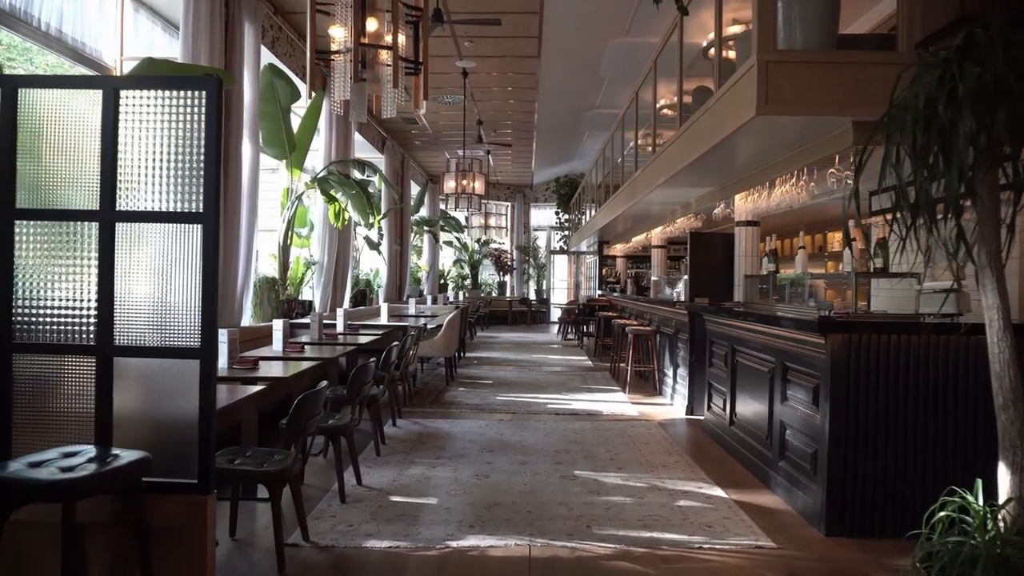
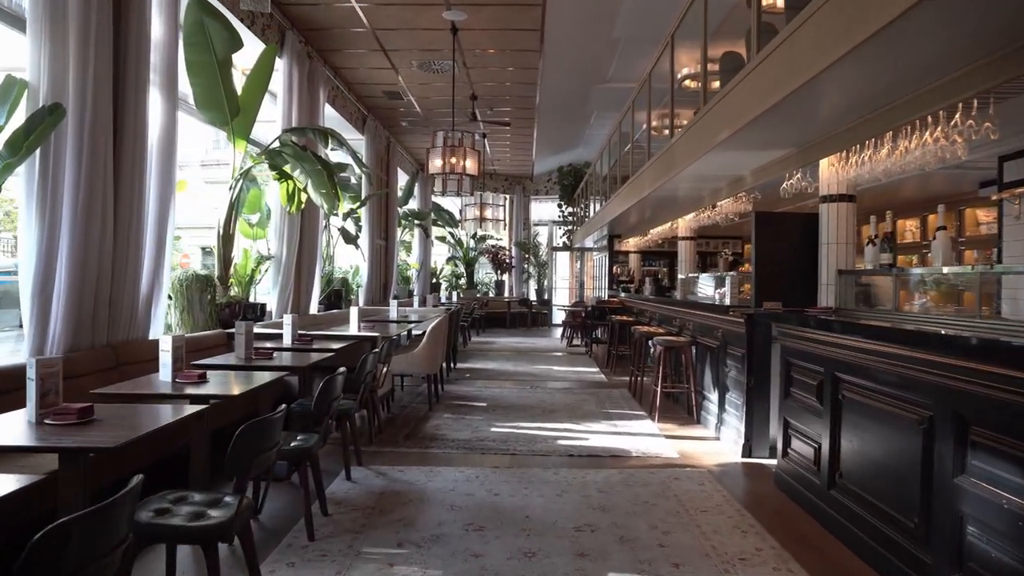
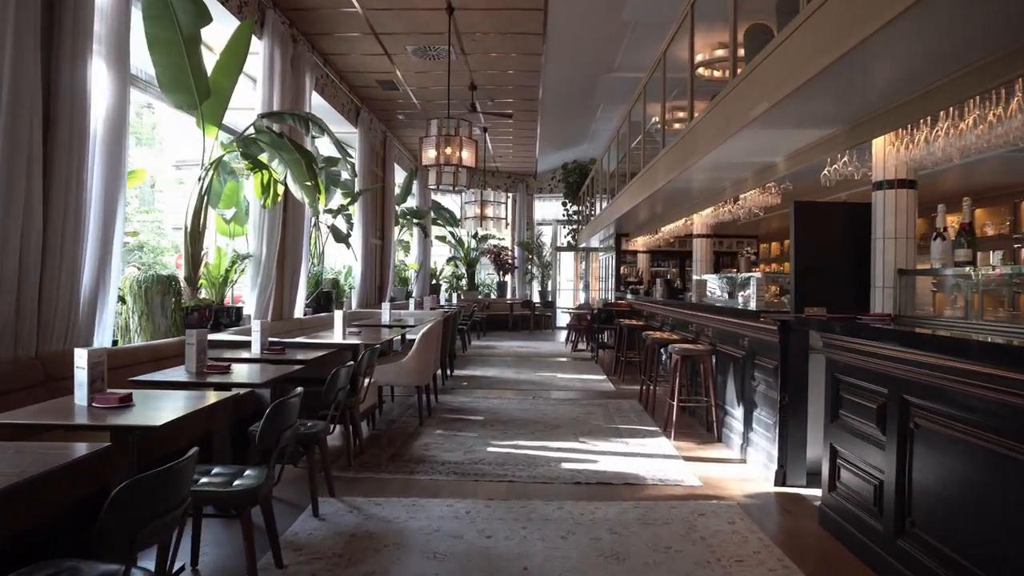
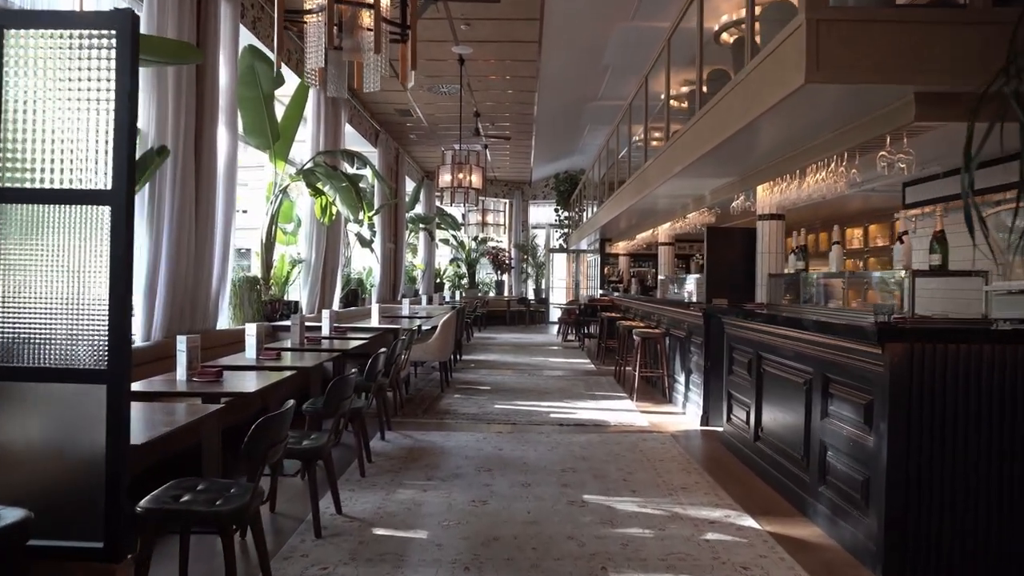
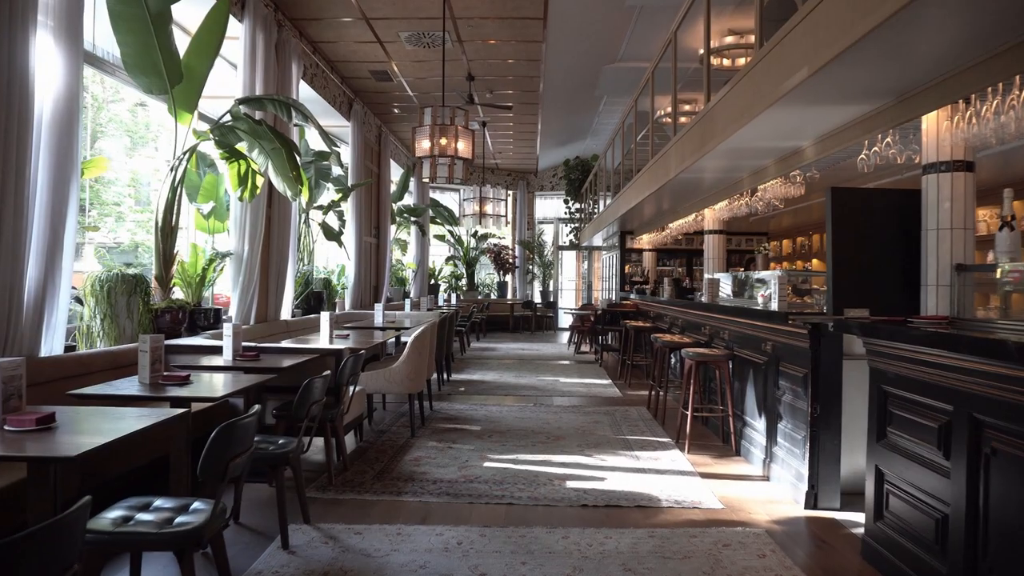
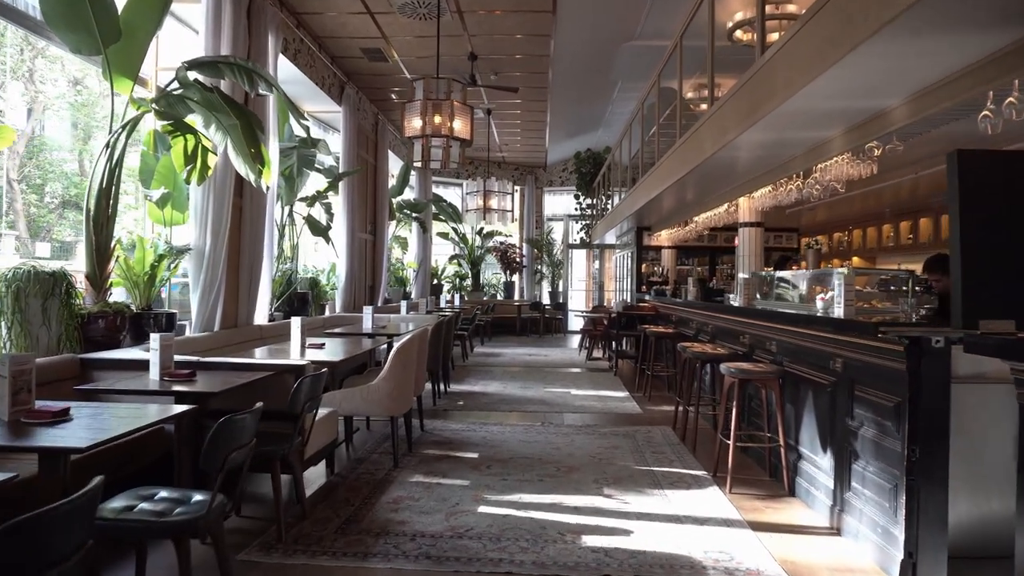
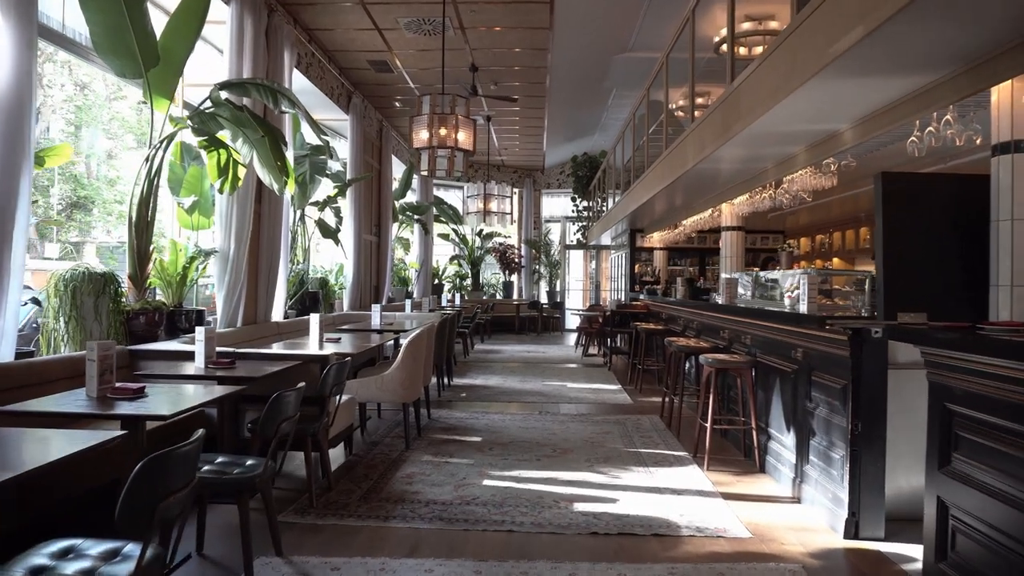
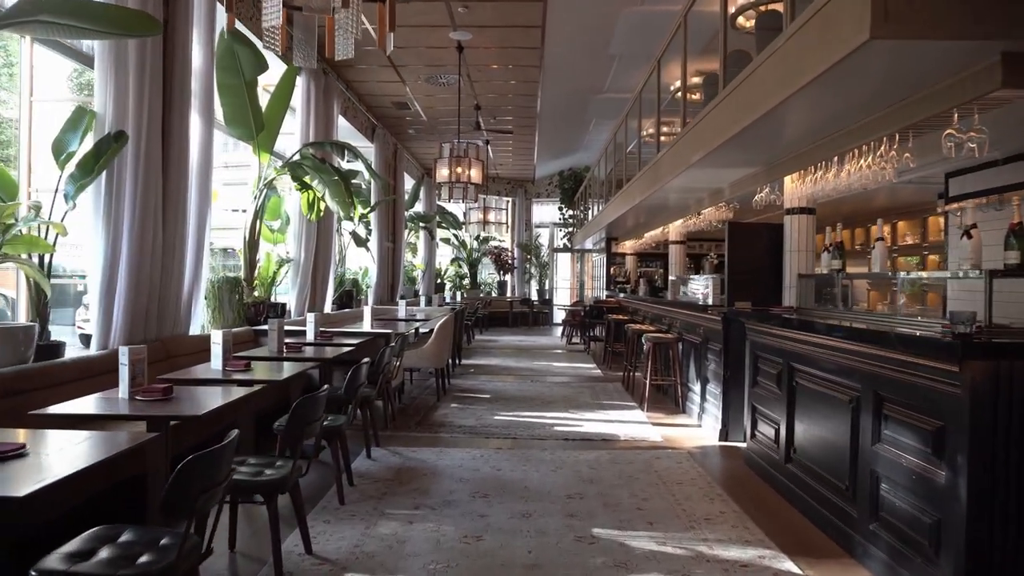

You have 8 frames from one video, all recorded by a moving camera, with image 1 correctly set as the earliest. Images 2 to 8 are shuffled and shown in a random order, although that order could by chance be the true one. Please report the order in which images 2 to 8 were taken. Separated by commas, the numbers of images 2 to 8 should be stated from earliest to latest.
4, 8, 2, 3, 5, 7, 6
